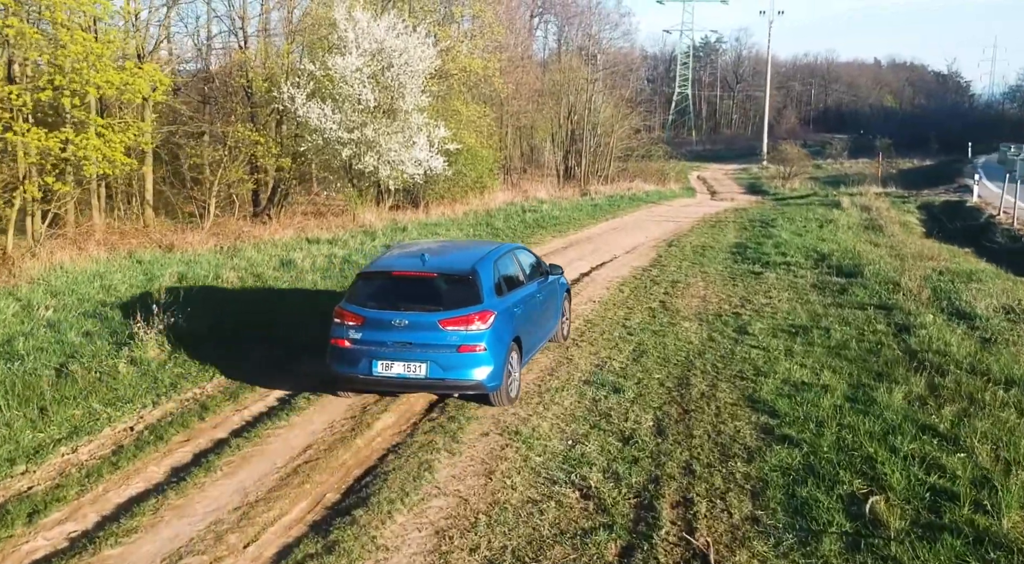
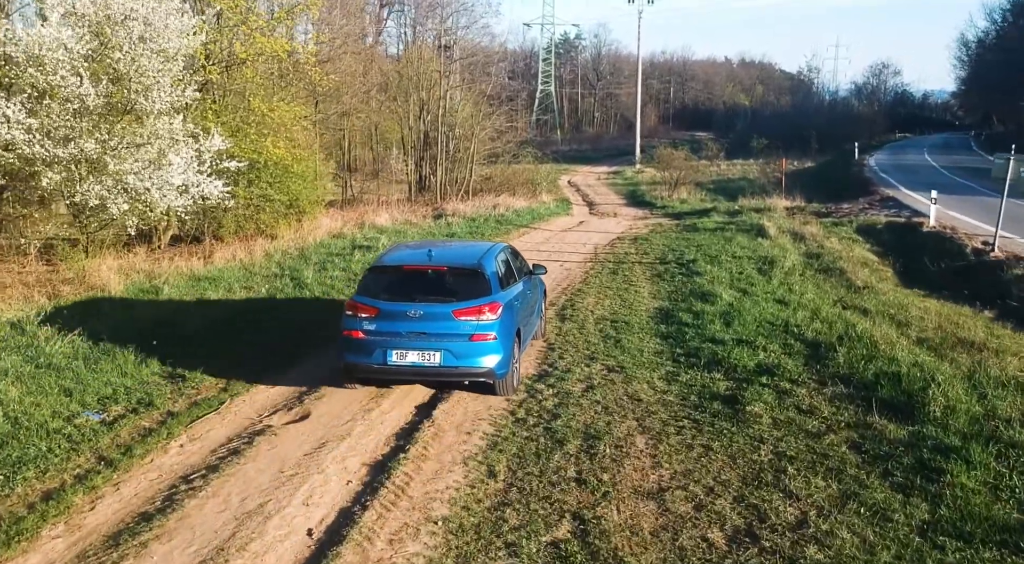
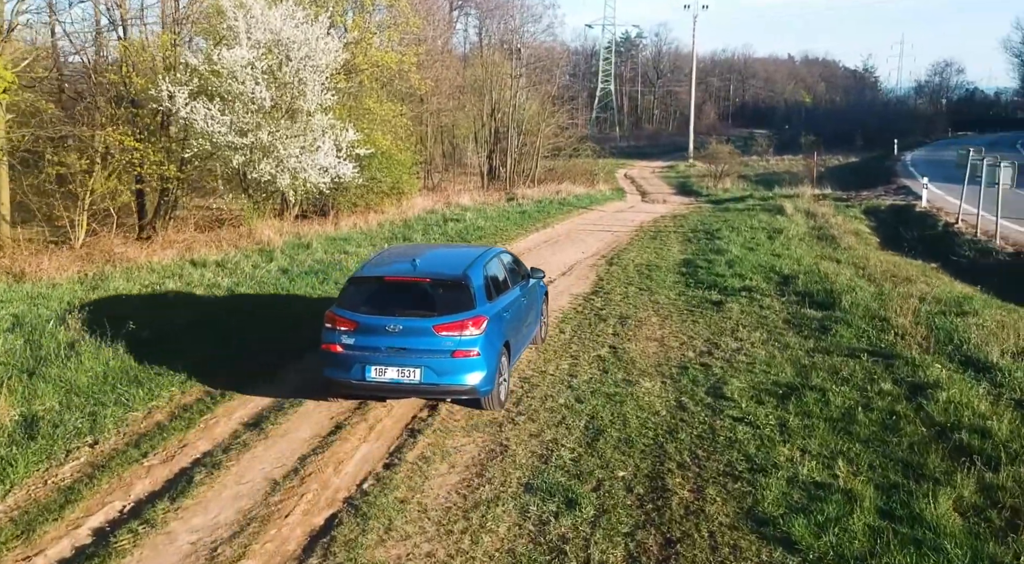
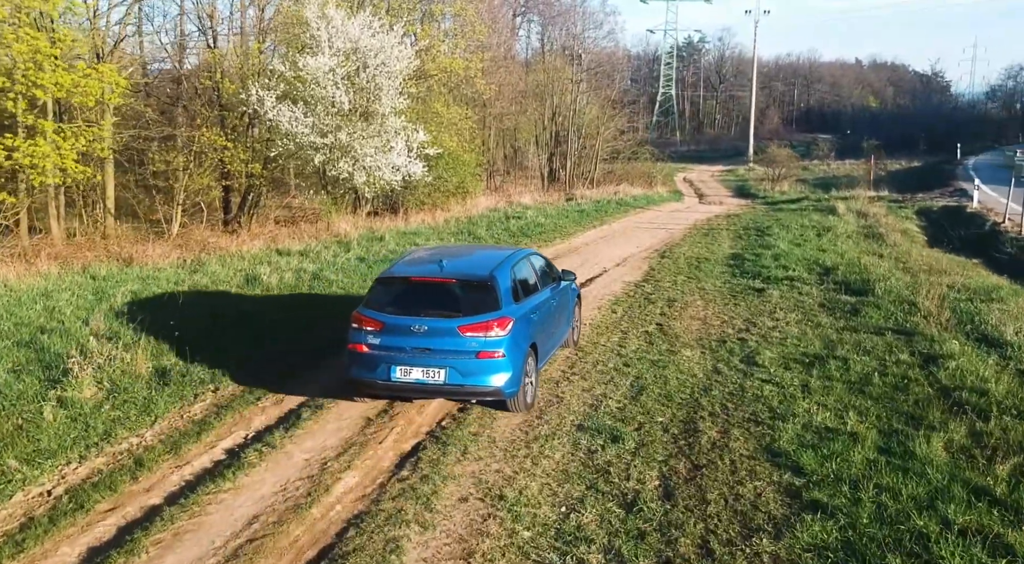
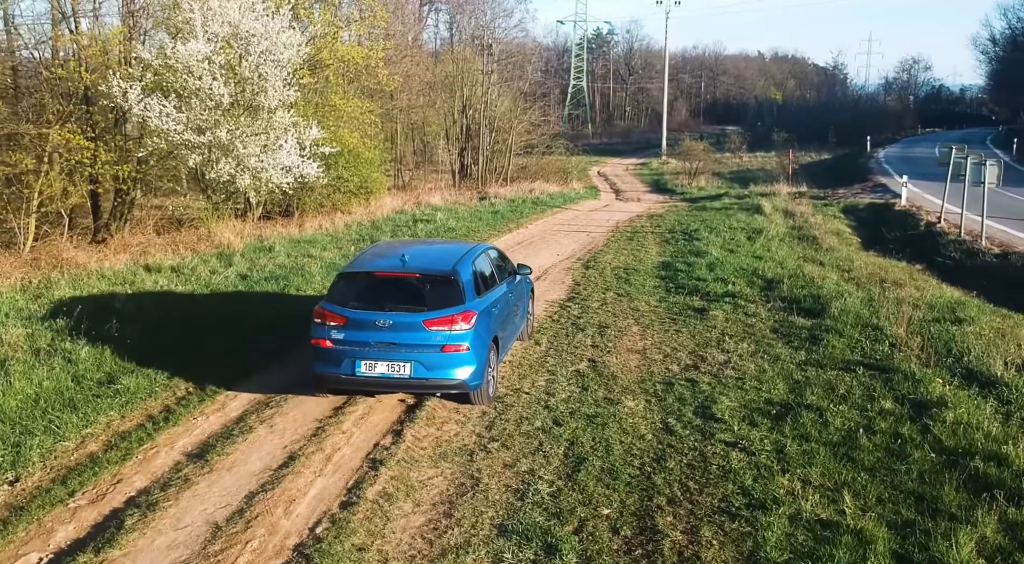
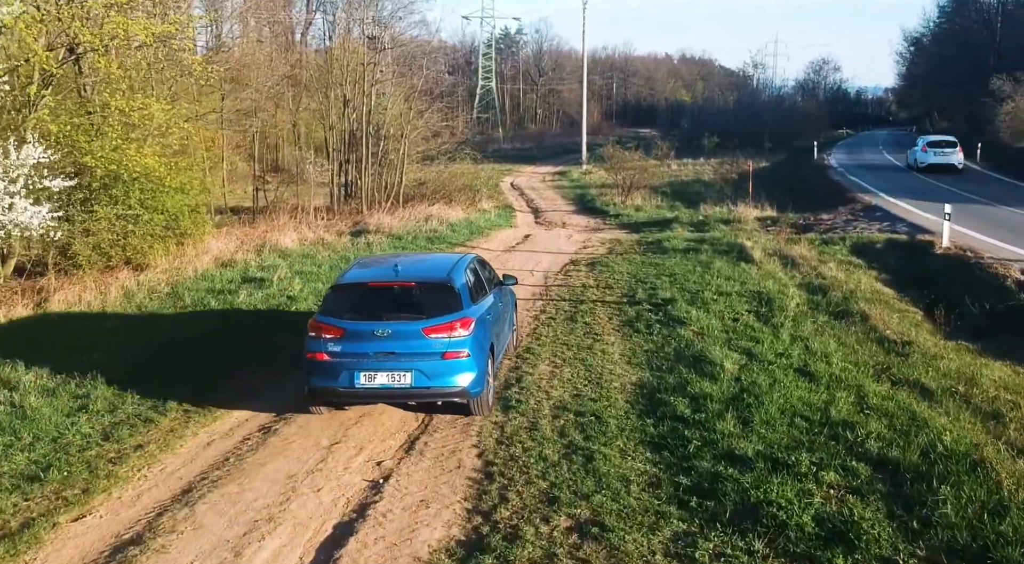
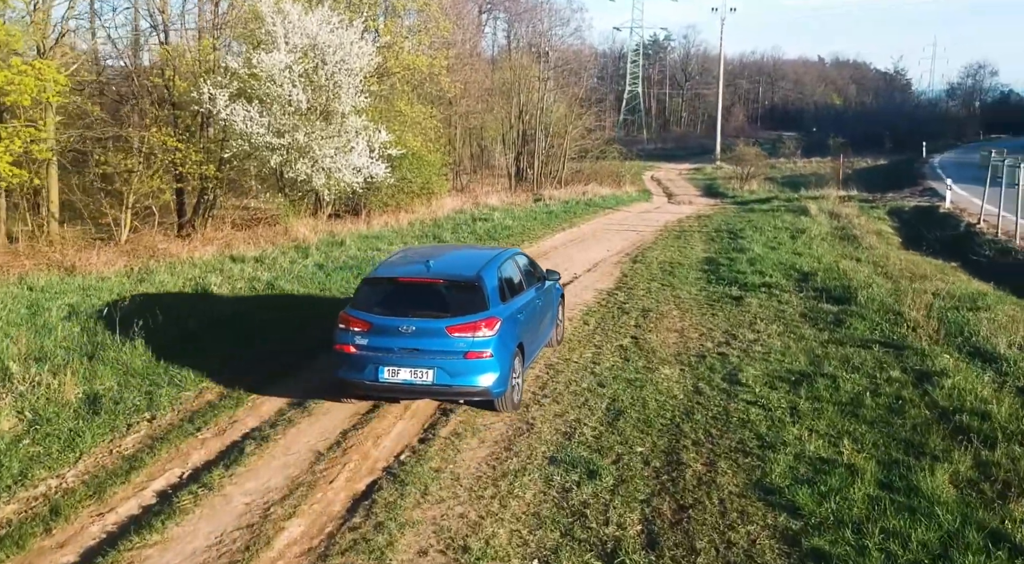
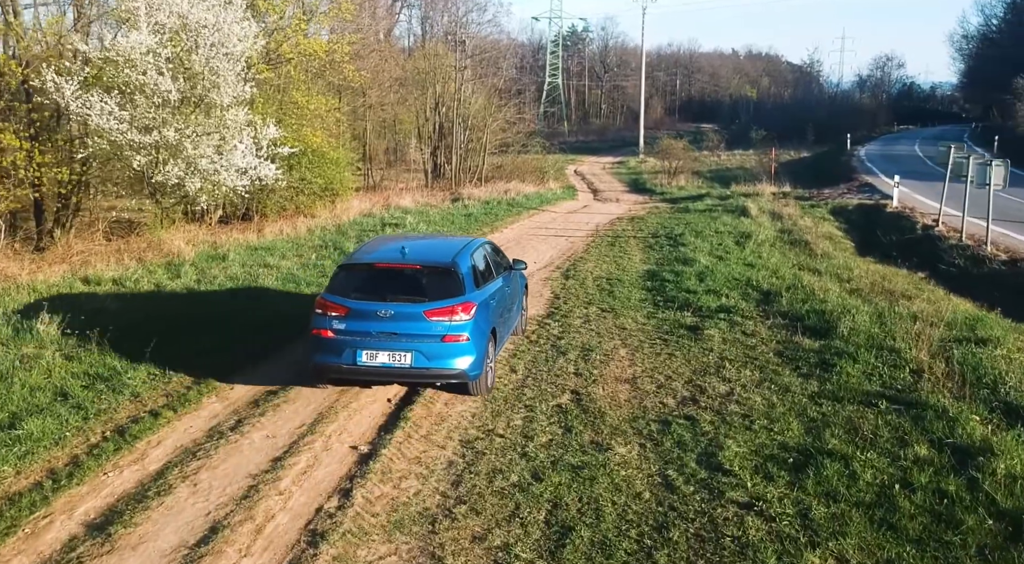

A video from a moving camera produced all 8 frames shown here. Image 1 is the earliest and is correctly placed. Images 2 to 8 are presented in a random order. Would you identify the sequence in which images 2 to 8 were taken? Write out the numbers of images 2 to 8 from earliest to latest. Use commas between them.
4, 7, 3, 5, 8, 2, 6
